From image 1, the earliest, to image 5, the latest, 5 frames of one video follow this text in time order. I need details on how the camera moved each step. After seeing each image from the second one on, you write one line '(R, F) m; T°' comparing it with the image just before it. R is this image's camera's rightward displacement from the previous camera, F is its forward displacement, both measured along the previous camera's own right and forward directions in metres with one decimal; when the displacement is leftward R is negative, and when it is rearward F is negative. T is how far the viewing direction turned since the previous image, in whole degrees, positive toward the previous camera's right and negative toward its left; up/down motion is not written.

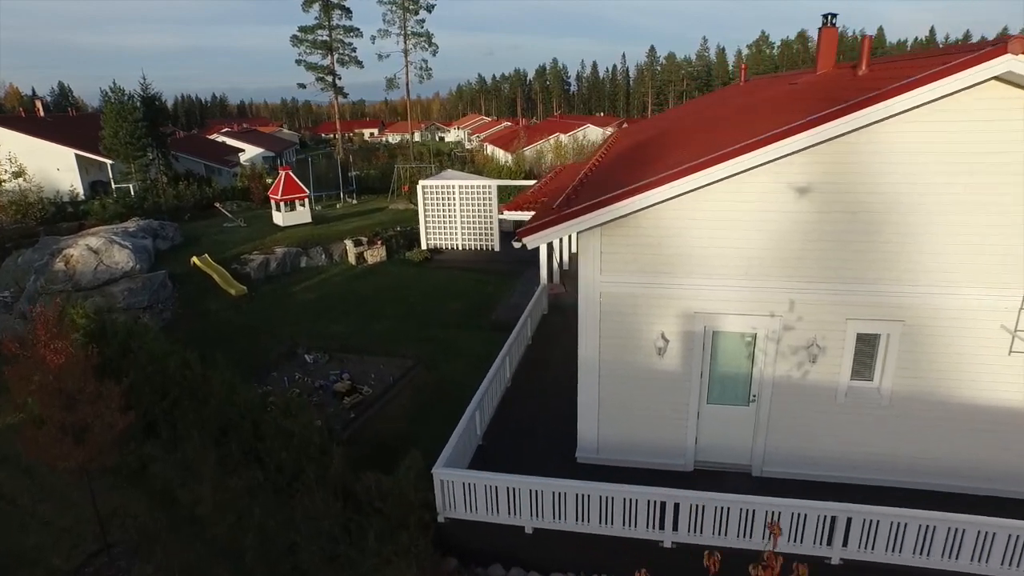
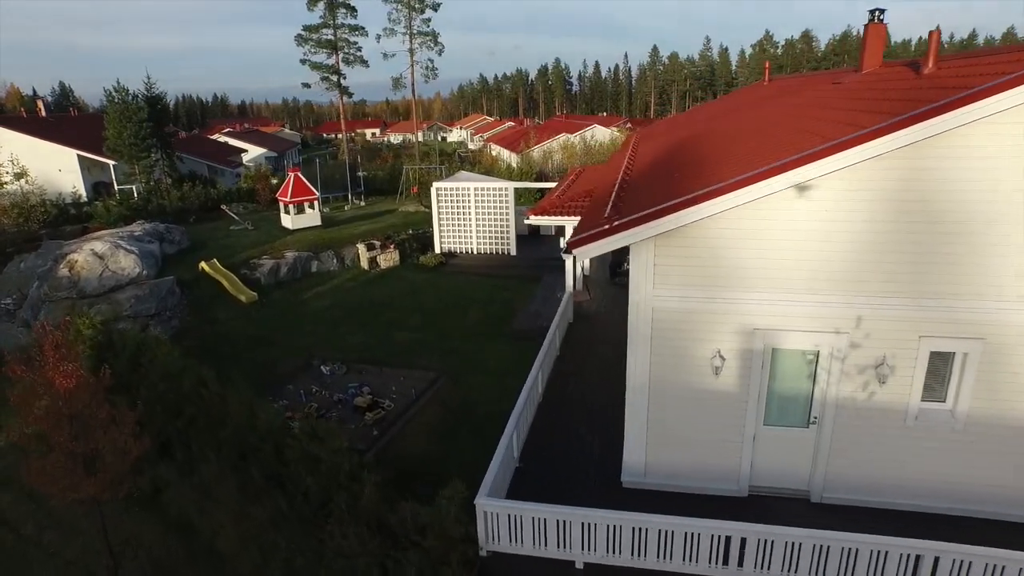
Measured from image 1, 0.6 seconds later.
(-0.5, +0.5) m; 0°
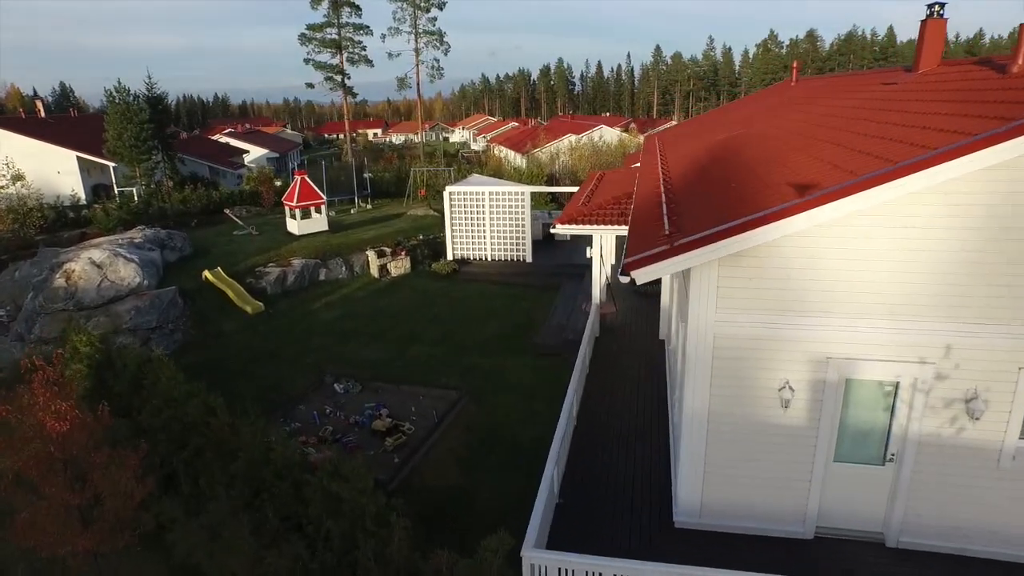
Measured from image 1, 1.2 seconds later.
(-0.4, +0.7) m; 0°
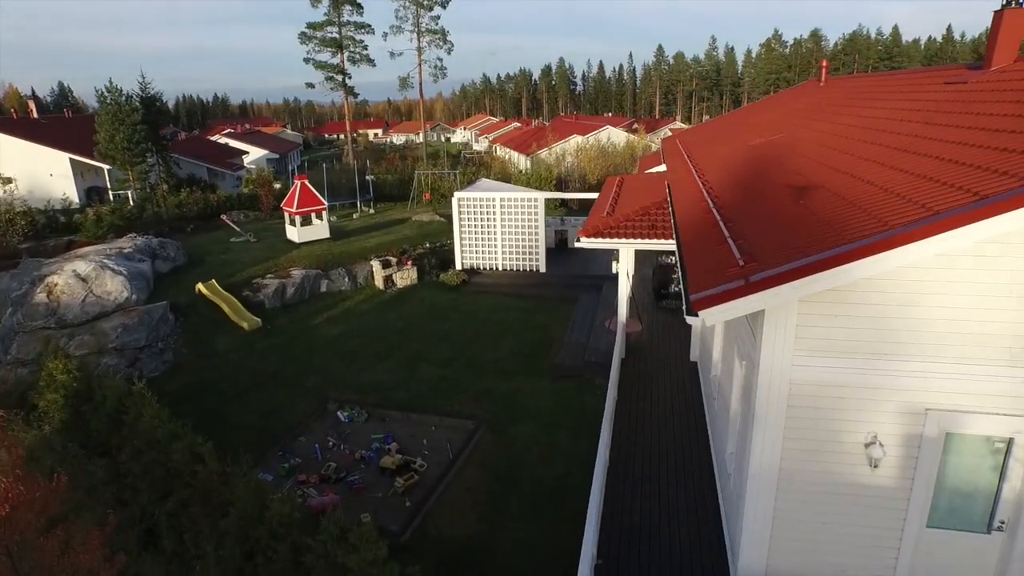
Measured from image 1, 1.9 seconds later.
(-0.3, +1.0) m; 0°
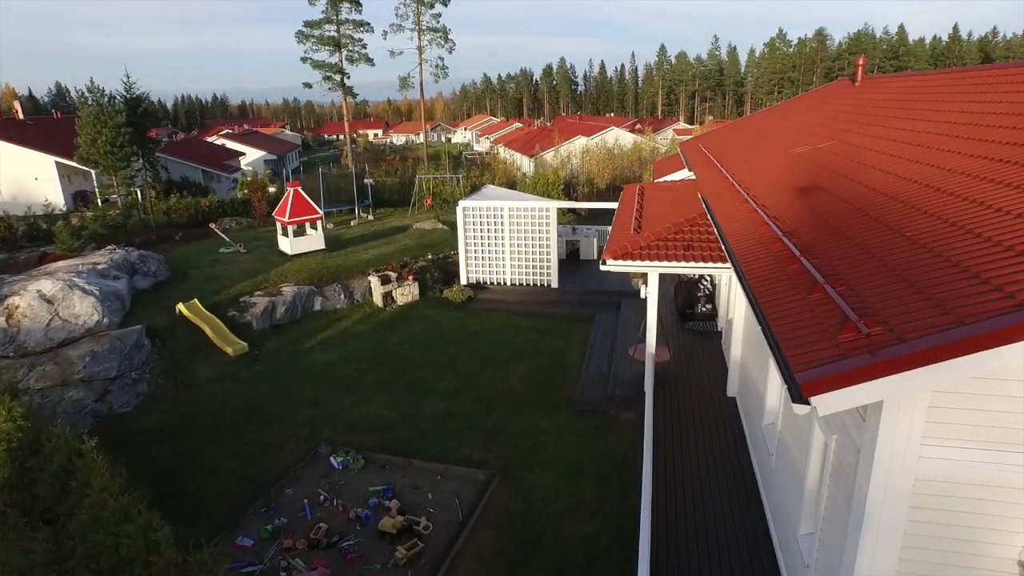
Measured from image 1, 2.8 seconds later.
(-0.2, +1.3) m; 0°
